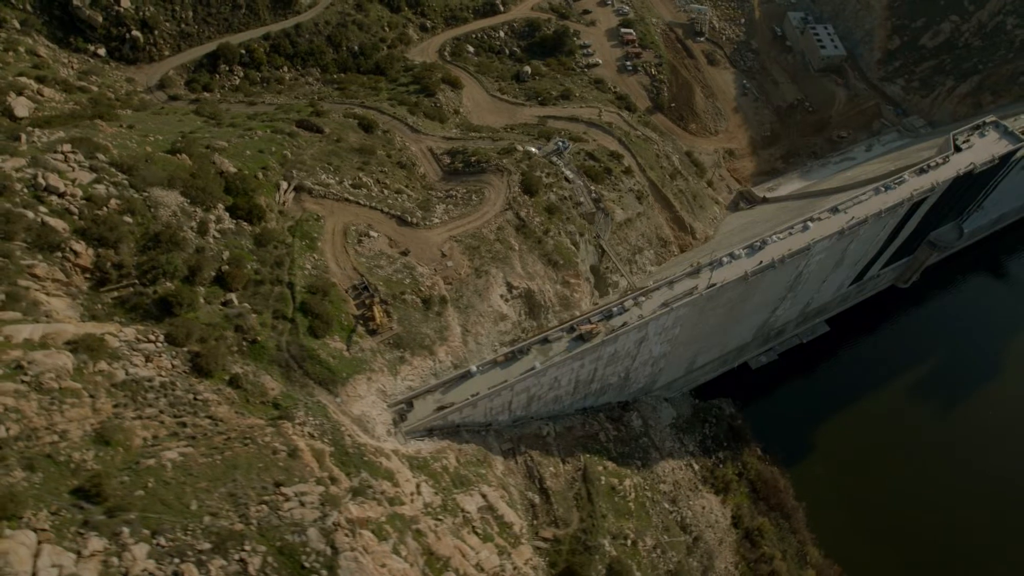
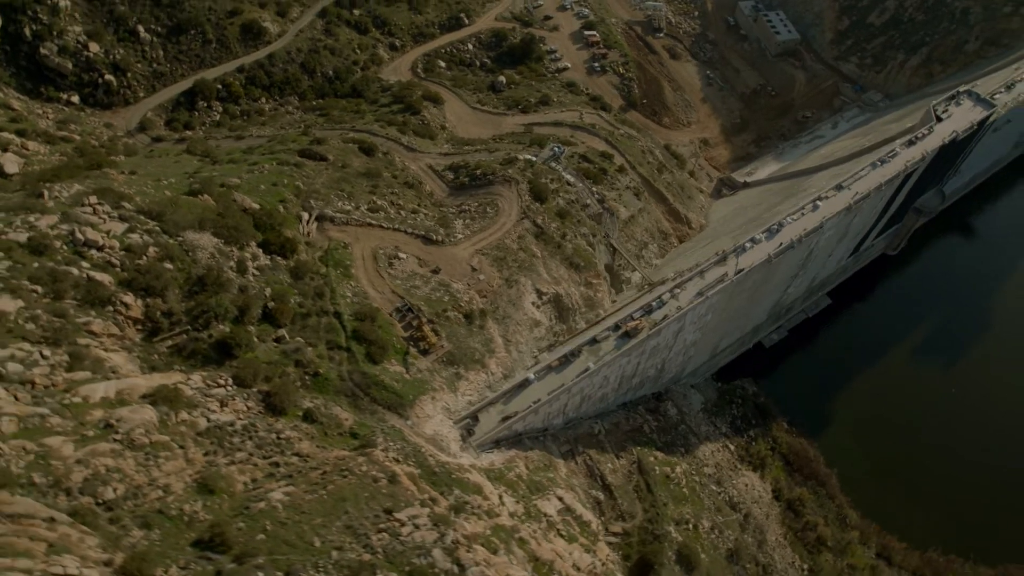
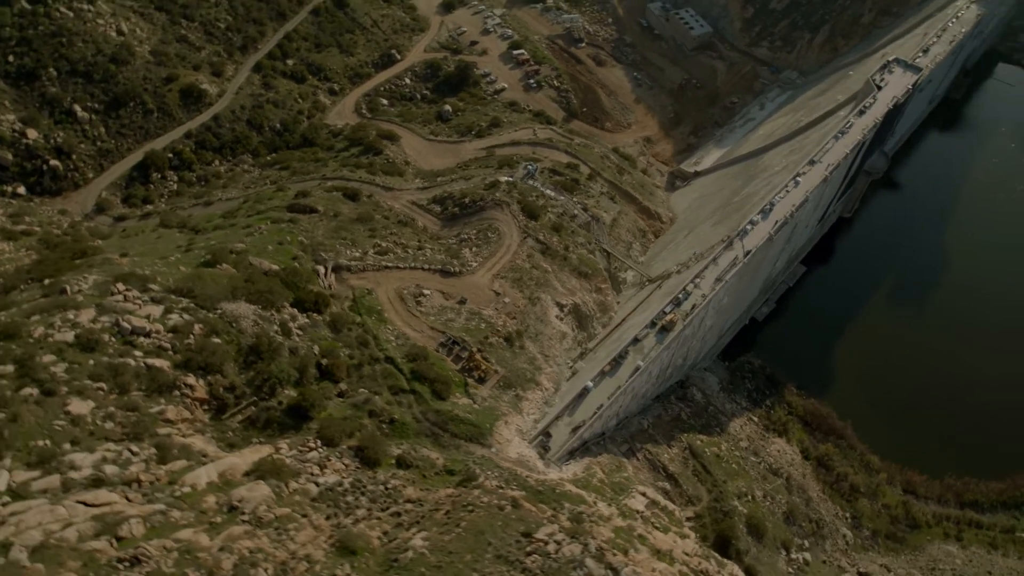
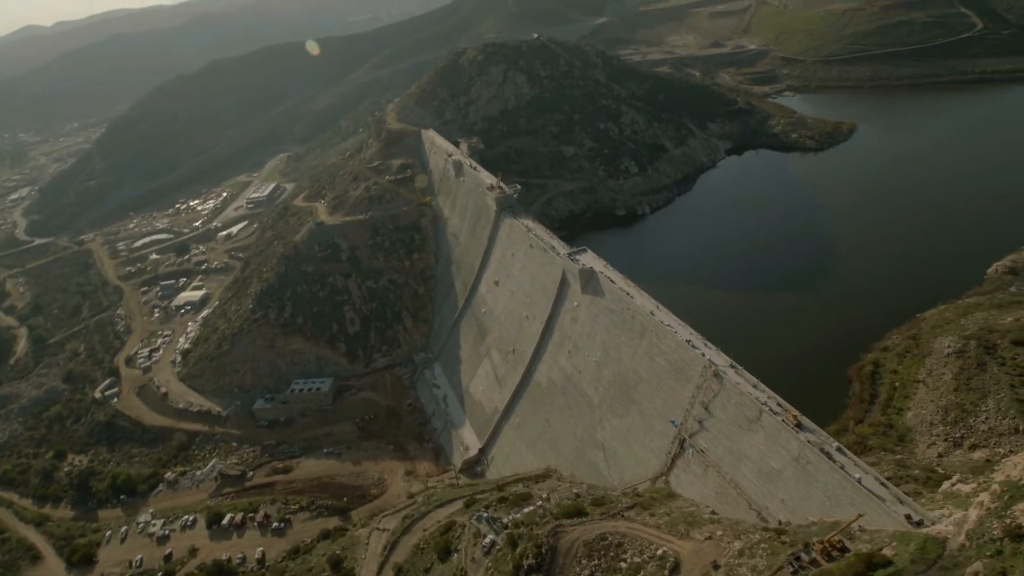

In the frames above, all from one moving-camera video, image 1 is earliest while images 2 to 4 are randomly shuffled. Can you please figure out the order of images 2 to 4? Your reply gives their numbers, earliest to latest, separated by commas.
2, 3, 4
